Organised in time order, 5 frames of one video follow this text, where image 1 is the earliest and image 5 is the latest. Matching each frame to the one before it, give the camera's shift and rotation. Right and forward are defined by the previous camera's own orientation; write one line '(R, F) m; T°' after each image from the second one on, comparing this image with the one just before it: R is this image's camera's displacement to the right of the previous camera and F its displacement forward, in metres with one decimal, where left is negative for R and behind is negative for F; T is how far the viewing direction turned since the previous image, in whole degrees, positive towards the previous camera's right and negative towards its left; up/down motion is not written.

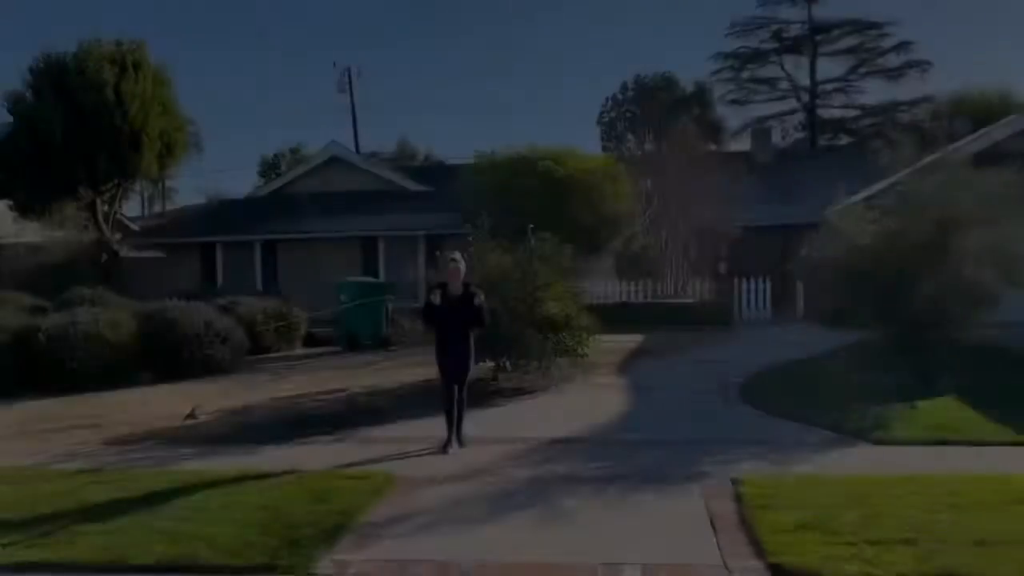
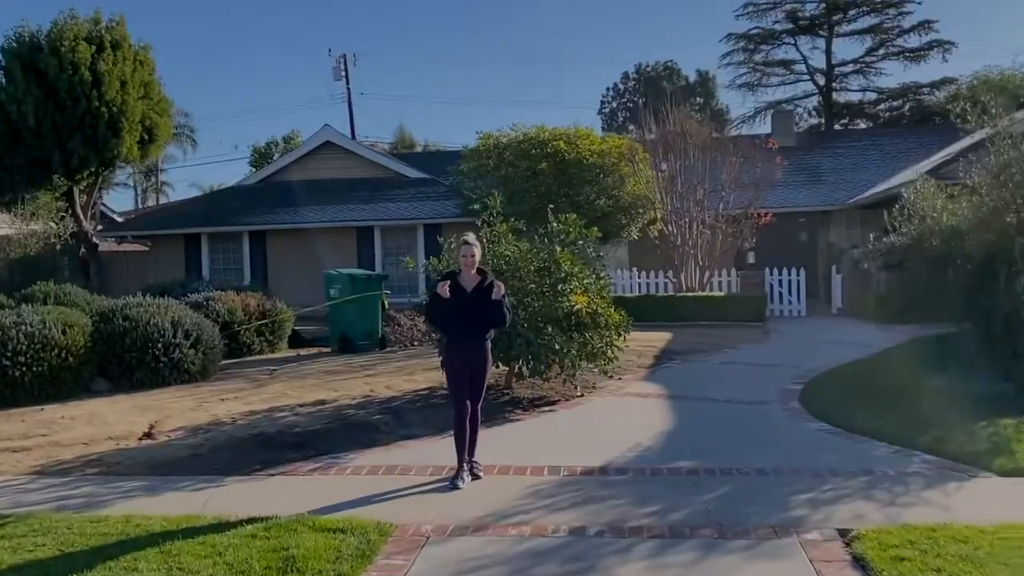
(-0.2, +1.9) m; 0°
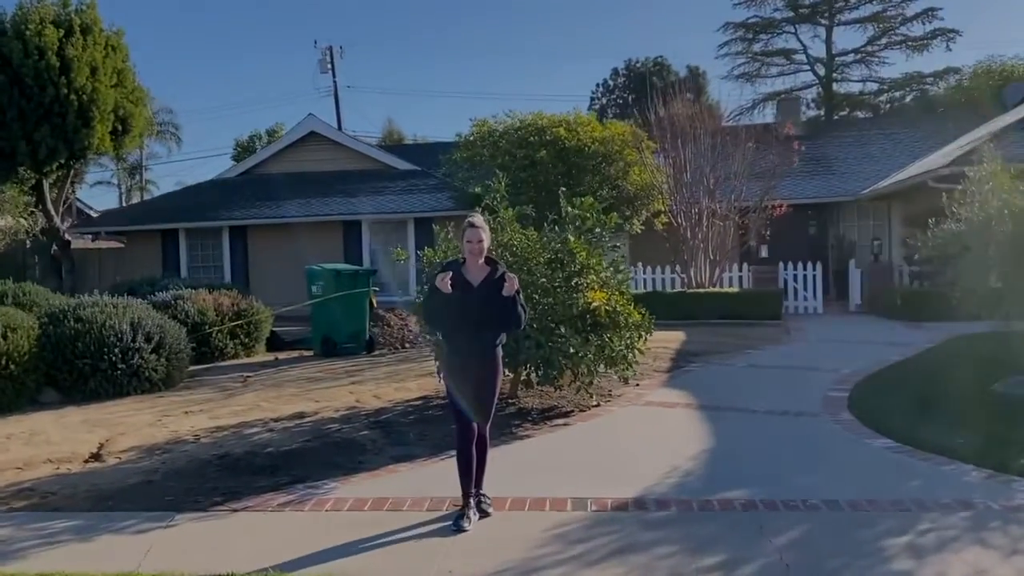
(-0.2, +1.4) m; +1°
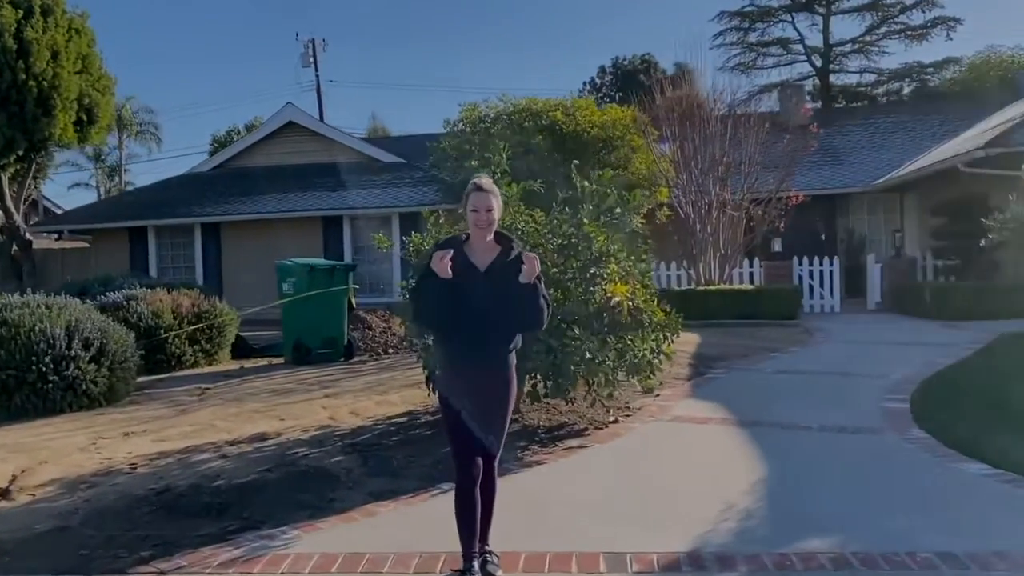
(-0.1, +1.5) m; +1°
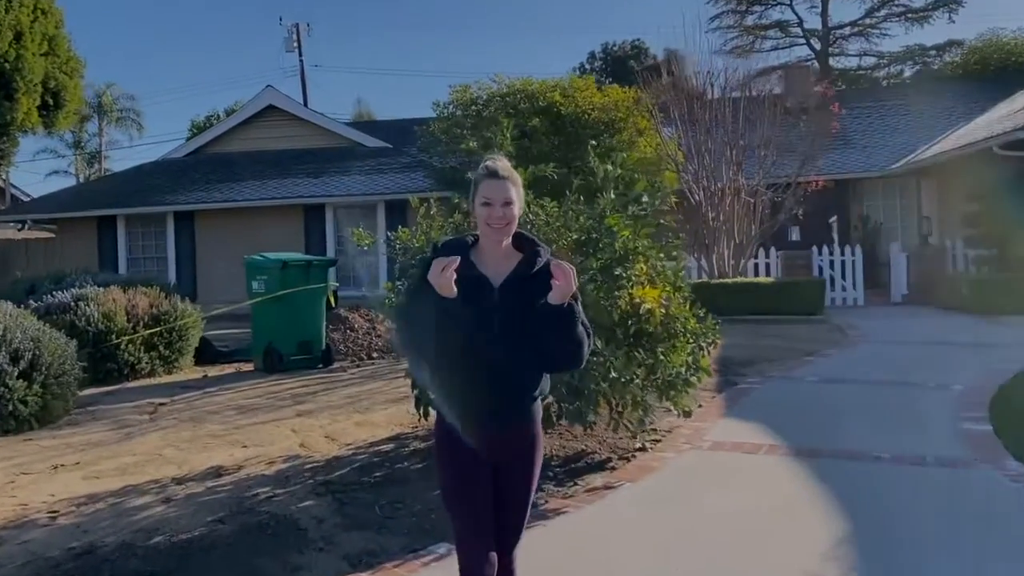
(-0.1, +1.3) m; +1°
